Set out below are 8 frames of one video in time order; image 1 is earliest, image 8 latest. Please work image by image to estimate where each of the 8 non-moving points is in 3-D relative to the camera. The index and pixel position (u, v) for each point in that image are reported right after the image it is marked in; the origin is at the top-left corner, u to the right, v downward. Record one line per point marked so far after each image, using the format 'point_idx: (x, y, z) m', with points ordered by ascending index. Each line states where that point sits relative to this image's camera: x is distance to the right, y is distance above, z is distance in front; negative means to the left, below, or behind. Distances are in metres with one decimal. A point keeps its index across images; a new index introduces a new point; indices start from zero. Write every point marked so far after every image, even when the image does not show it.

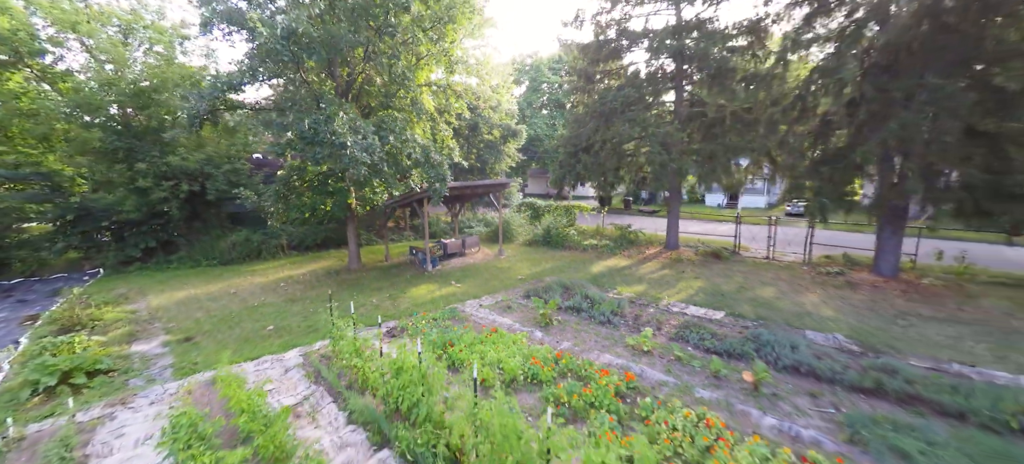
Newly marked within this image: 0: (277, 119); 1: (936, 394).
0: (-3.9, +1.9, +6.8) m
1: (+3.9, -1.5, +3.6) m
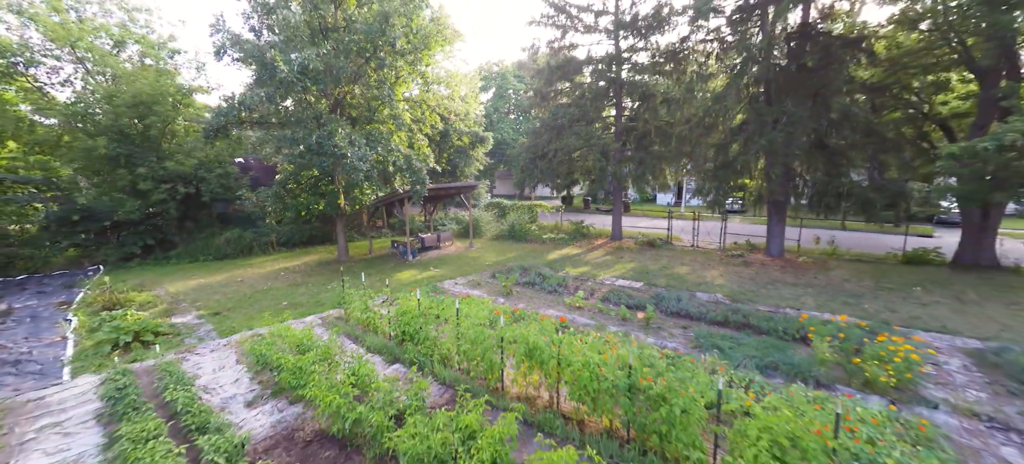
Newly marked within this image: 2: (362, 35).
0: (-4.6, +2.1, +8.2) m
1: (+3.5, -1.2, +5.6) m
2: (-3.2, +4.3, +8.4) m
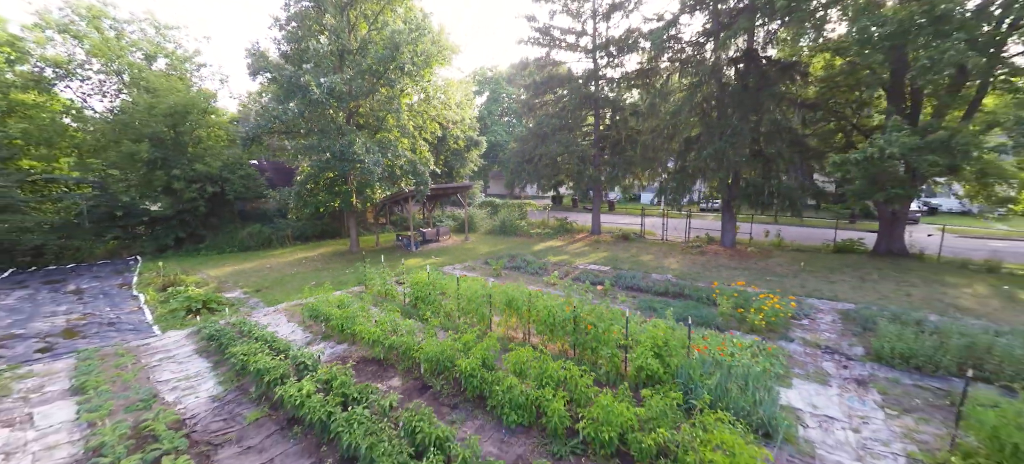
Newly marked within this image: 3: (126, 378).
0: (-4.9, +2.2, +9.7) m
1: (+3.2, -1.0, +7.2) m
2: (-3.5, +4.5, +9.9) m
3: (-4.8, -1.8, +4.8) m
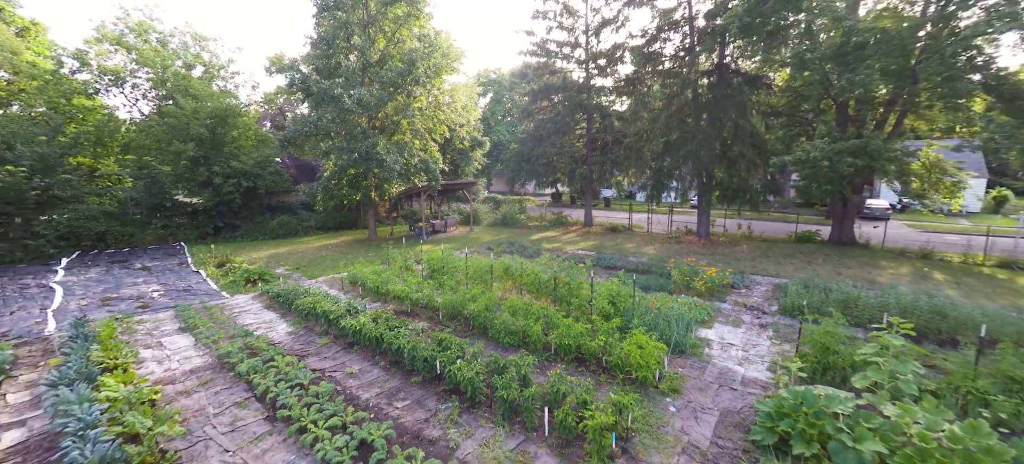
0: (-4.9, +2.6, +11.3) m
1: (+3.2, -0.8, +8.8) m
2: (-3.5, +4.8, +11.5) m
3: (-4.9, -1.5, +6.4) m
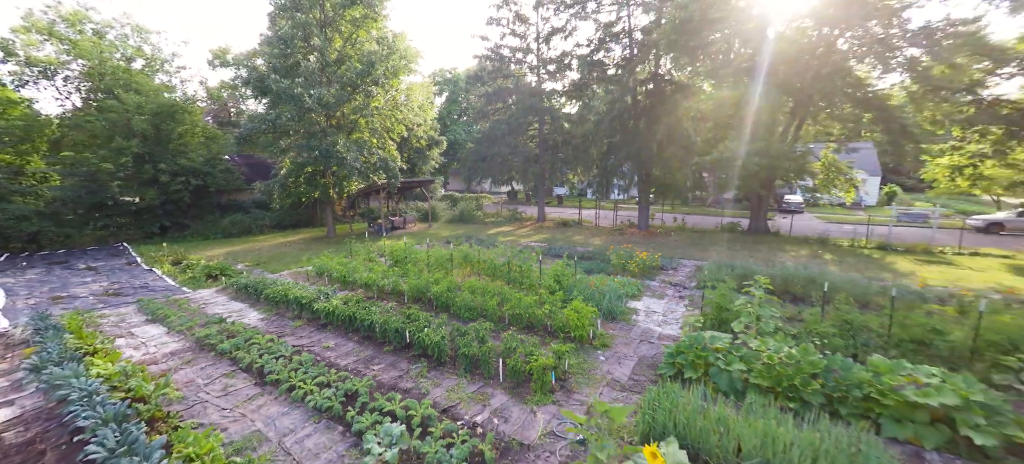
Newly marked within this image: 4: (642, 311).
0: (-6.2, +2.7, +11.5) m
1: (+2.1, -0.5, +9.9) m
2: (-4.9, +4.9, +11.9) m
3: (-5.6, -1.4, +6.6) m
4: (+2.2, -1.3, +6.5) m
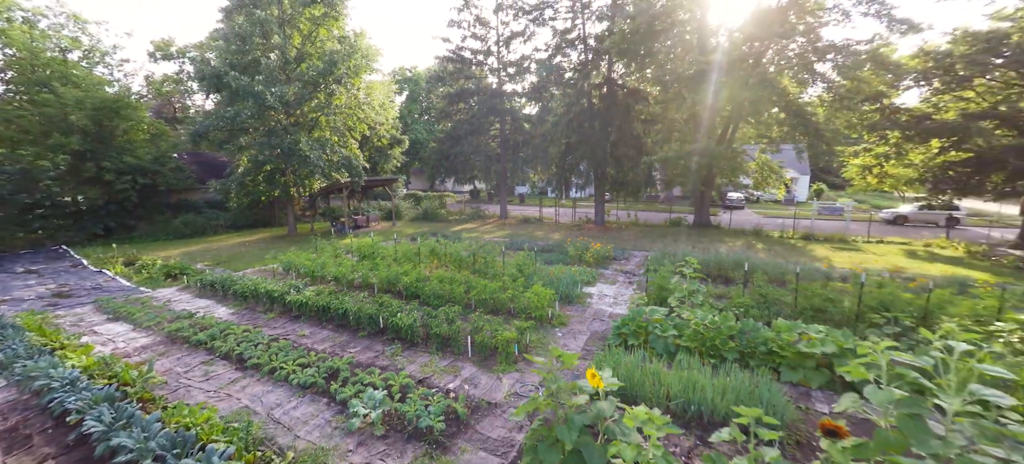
0: (-7.3, +2.7, +11.4) m
1: (+1.2, -0.4, +10.6) m
2: (-6.1, +5.0, +11.9) m
3: (-6.2, -1.3, +6.6) m
4: (+1.6, -1.2, +7.2) m
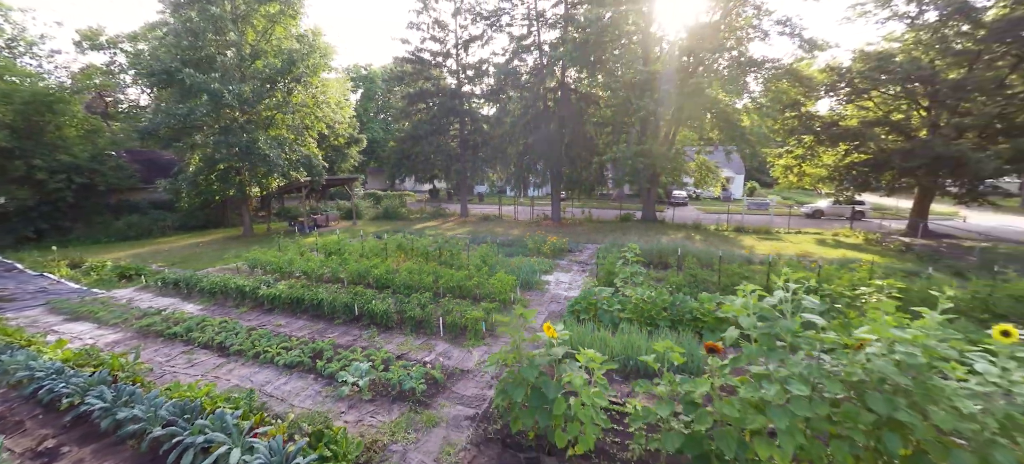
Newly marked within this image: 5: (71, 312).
0: (-8.5, +2.7, +11.2) m
1: (+0.1, -0.2, +11.3) m
2: (-7.4, +5.0, +11.8) m
3: (-6.8, -1.3, +6.6) m
4: (+0.8, -1.0, +8.0) m
5: (-7.4, -1.3, +6.4) m
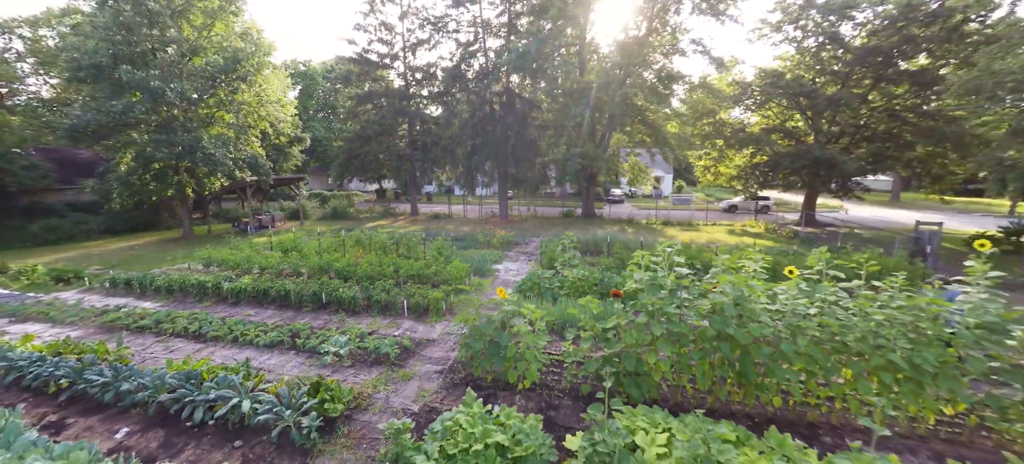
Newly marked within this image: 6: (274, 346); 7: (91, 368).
0: (-10.0, +2.7, +10.8) m
1: (-1.4, -0.1, +12.1) m
2: (-9.0, +5.0, +11.6) m
3: (-7.6, -1.3, +6.5) m
4: (-0.2, -0.9, +8.9) m
5: (-8.1, -1.3, +6.3) m
6: (-3.2, -1.5, +5.1) m
7: (-4.5, -1.5, +4.1) m
